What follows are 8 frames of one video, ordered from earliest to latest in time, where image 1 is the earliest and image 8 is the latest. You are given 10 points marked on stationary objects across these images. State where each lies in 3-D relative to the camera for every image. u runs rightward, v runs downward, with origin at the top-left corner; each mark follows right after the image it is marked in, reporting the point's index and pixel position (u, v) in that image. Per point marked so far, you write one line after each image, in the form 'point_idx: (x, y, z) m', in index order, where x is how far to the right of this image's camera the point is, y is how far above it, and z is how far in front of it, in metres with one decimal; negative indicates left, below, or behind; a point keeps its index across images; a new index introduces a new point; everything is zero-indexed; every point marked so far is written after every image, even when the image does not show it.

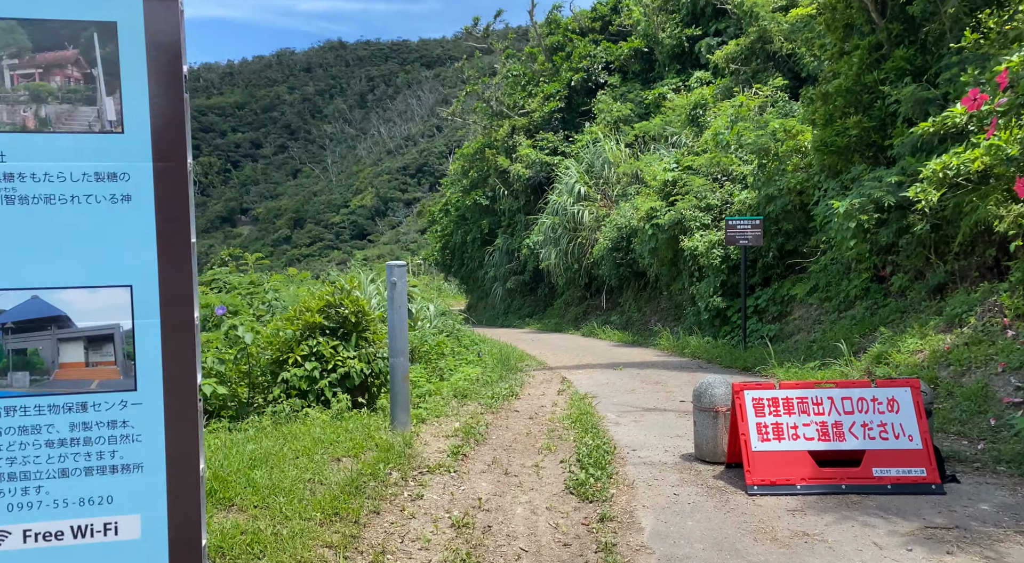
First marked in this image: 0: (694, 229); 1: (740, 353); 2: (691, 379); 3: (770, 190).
0: (+2.7, +0.8, +11.6) m
1: (+2.7, -0.8, +9.3) m
2: (+1.8, -1.0, +7.8) m
3: (+3.3, +1.2, +10.0) m
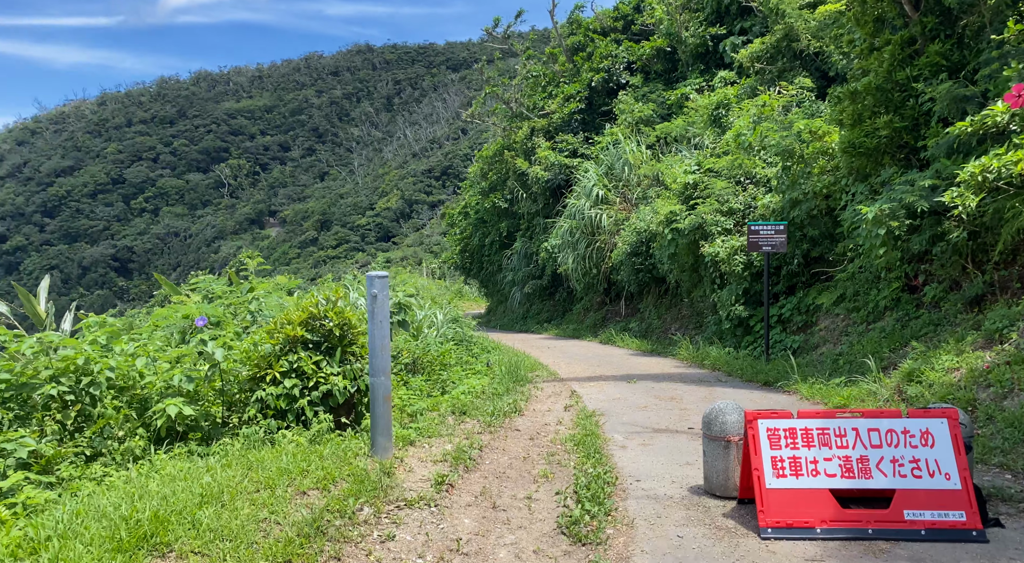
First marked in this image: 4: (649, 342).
0: (+2.9, +0.7, +11.1) m
1: (+2.8, -0.9, +8.8) m
2: (+1.8, -1.1, +7.3) m
3: (+3.4, +1.1, +9.5) m
4: (+2.4, -1.0, +13.6) m
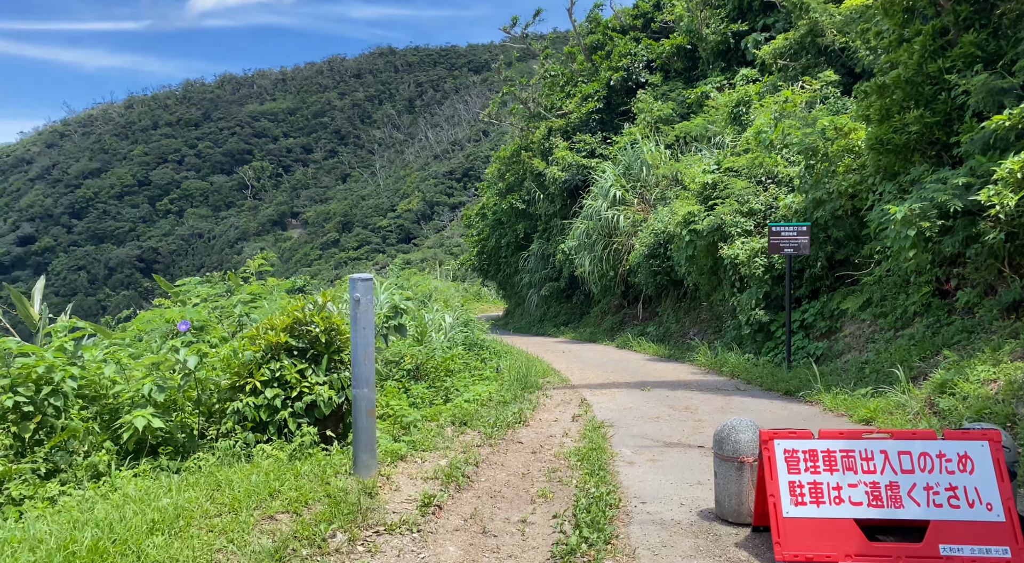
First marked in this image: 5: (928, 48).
0: (+3.0, +0.6, +10.7) m
1: (+2.9, -1.0, +8.4) m
2: (+1.9, -1.1, +6.9) m
3: (+3.5, +1.0, +9.1) m
4: (+2.6, -1.1, +13.2) m
5: (+3.9, +2.2, +7.4) m
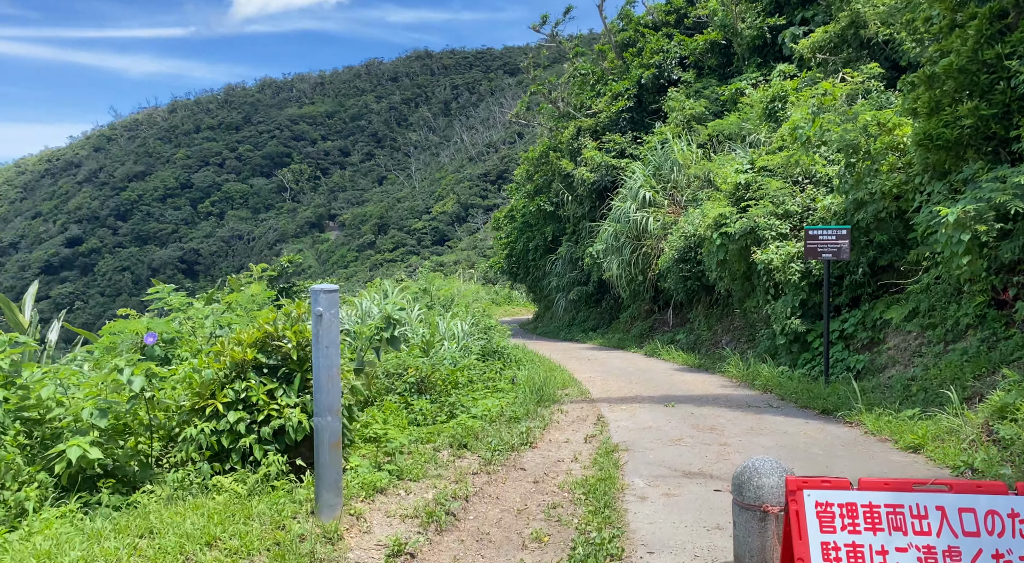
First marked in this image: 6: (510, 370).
0: (+3.3, +0.5, +10.1) m
1: (+3.1, -1.1, +7.8) m
2: (+2.0, -1.2, +6.3) m
3: (+3.7, +0.9, +8.4) m
4: (+3.0, -1.2, +12.5) m
5: (+4.0, +2.1, +6.7) m
6: (0.0, -1.1, +10.1) m
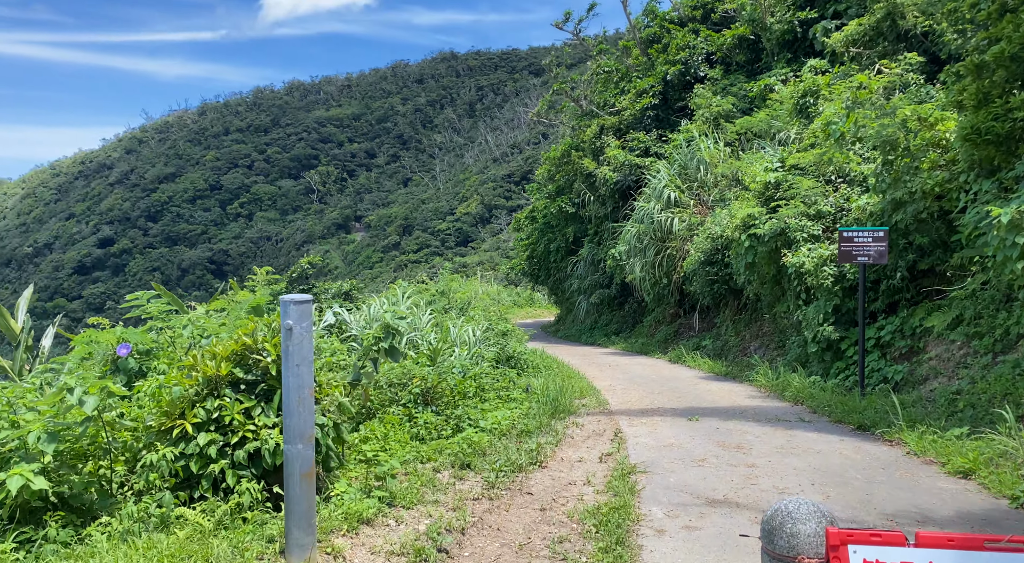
0: (+3.5, +0.5, +9.5) m
1: (+3.2, -1.1, +7.3) m
2: (+2.0, -1.2, +5.9) m
3: (+3.9, +0.9, +7.9) m
4: (+3.2, -1.2, +12.0) m
5: (+4.1, +2.1, +6.1) m
6: (+0.2, -1.2, +9.7) m
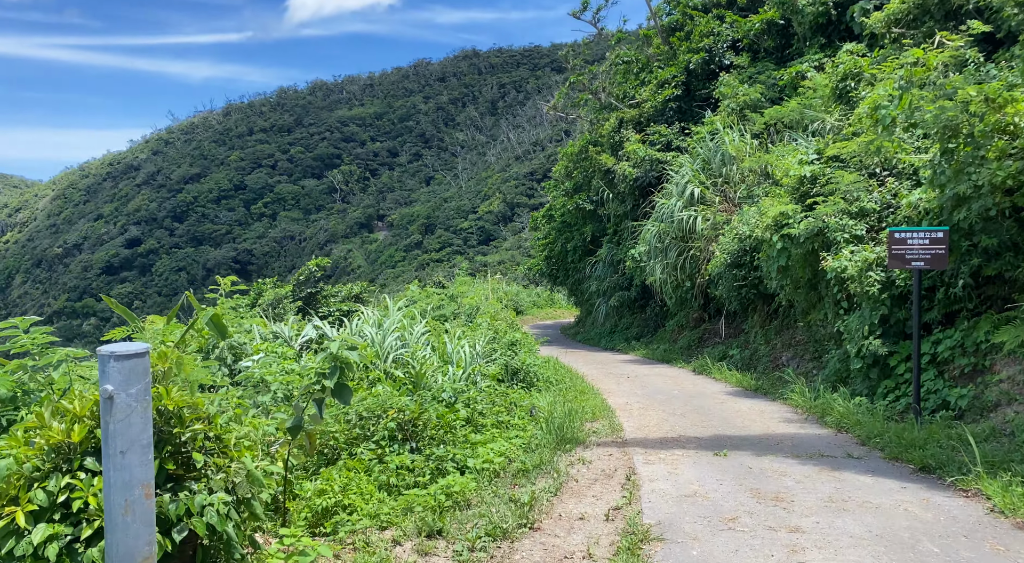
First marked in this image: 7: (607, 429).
0: (+3.5, +0.4, +8.4) m
1: (+3.2, -1.2, +6.2) m
2: (+2.0, -1.3, +4.8) m
3: (+3.9, +0.8, +6.8) m
4: (+3.4, -1.3, +10.9) m
5: (+4.0, +2.0, +5.0) m
6: (+0.2, -1.3, +8.7) m
7: (+0.9, -1.4, +7.3) m
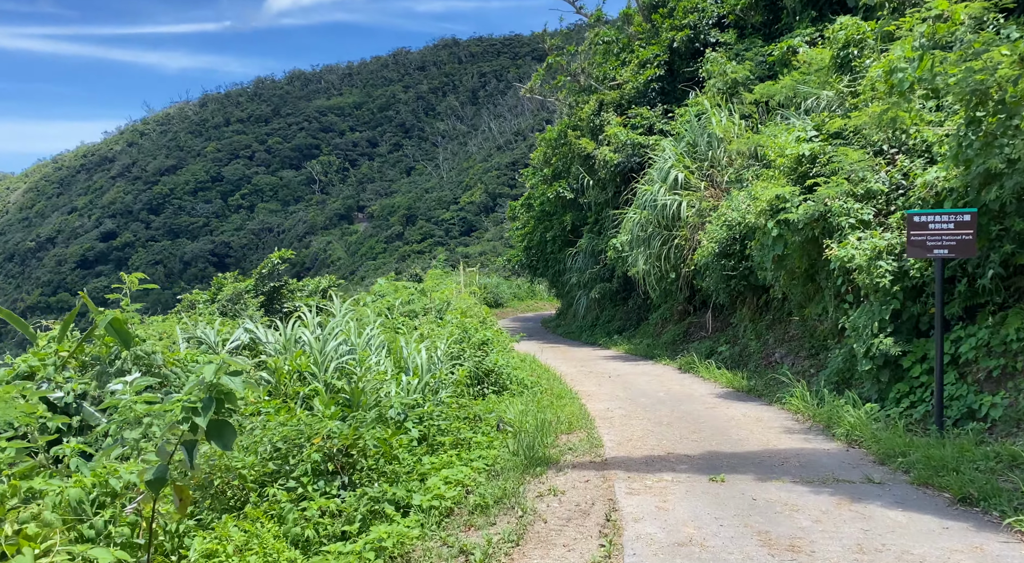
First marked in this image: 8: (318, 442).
0: (+3.2, +0.5, +7.5) m
1: (+2.9, -1.1, +5.2) m
2: (+1.7, -1.3, +3.9) m
3: (+3.6, +0.9, +5.9) m
4: (+3.0, -1.2, +10.0) m
5: (+3.8, +2.0, +4.1) m
6: (-0.1, -1.2, +7.7) m
7: (+0.6, -1.3, +6.3) m
8: (-1.1, -0.9, +4.5) m
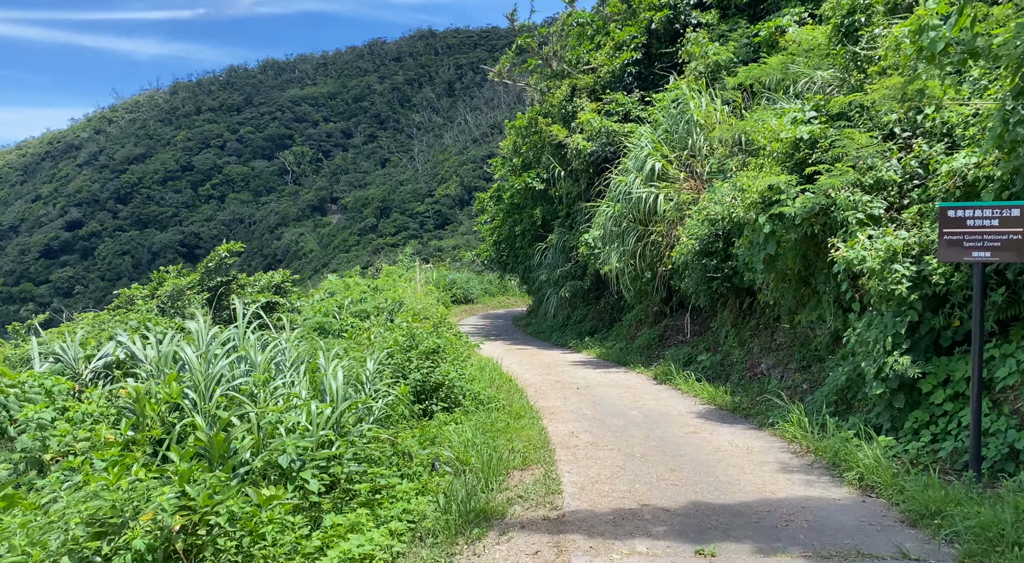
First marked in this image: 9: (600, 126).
0: (+2.7, +0.5, +6.3) m
1: (+2.5, -1.2, +4.1) m
2: (+1.4, -1.3, +2.7) m
3: (+3.2, +0.8, +4.7) m
4: (+2.4, -1.2, +8.8) m
5: (+3.4, +2.0, +2.9) m
6: (-0.5, -1.2, +6.5) m
7: (+0.2, -1.4, +5.1) m
8: (-1.4, -0.9, +3.2) m
9: (+1.6, +2.9, +14.3) m
